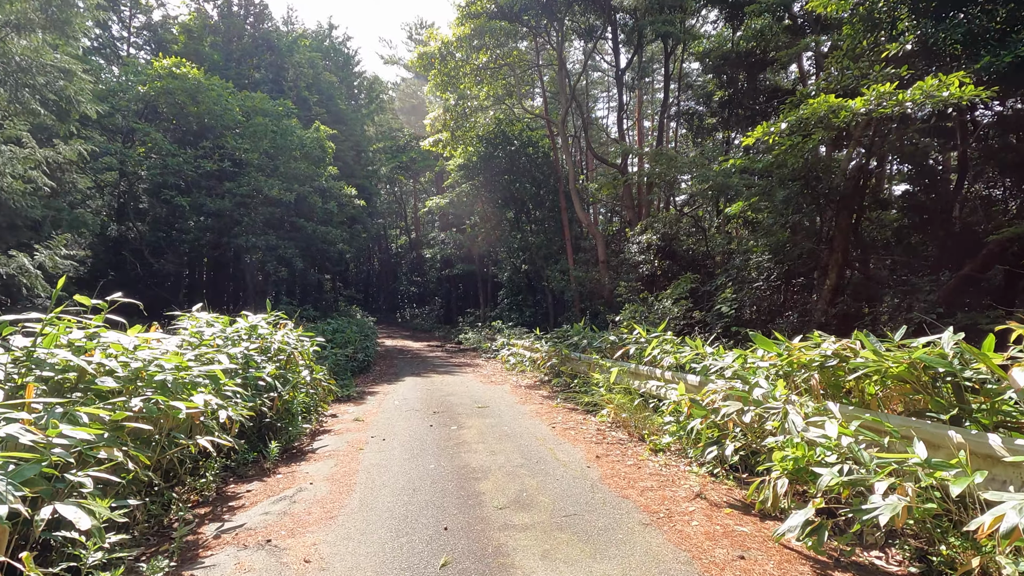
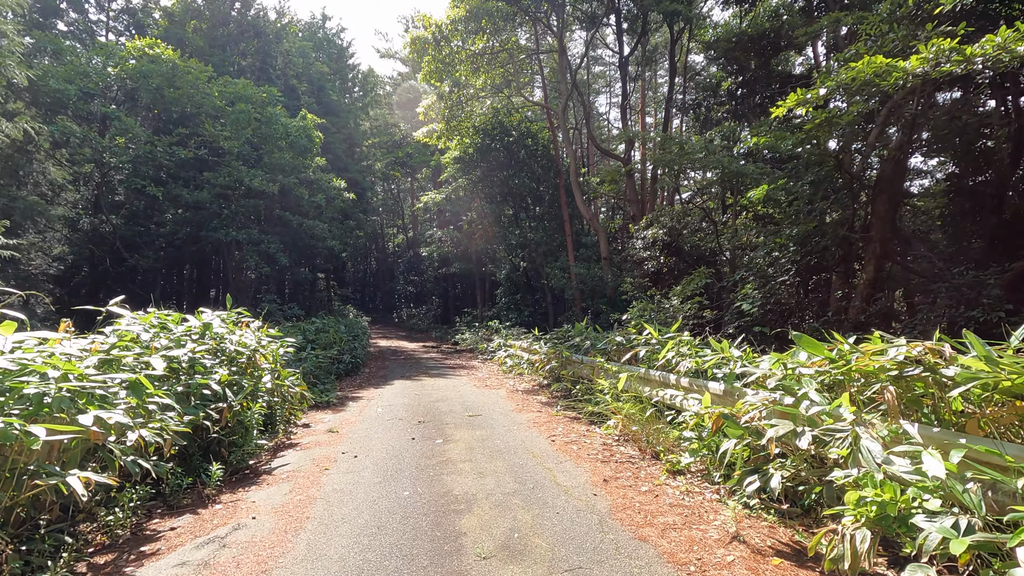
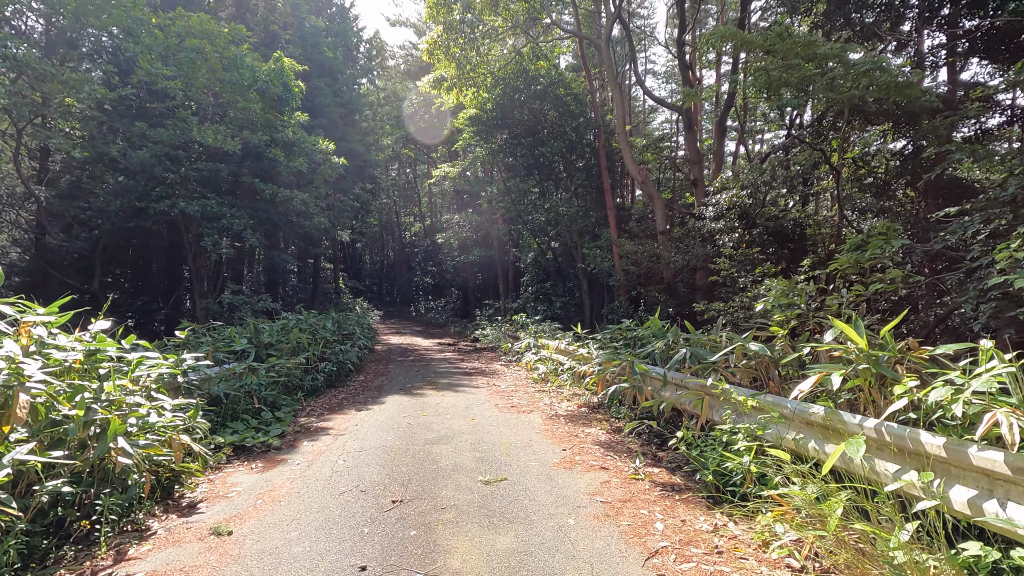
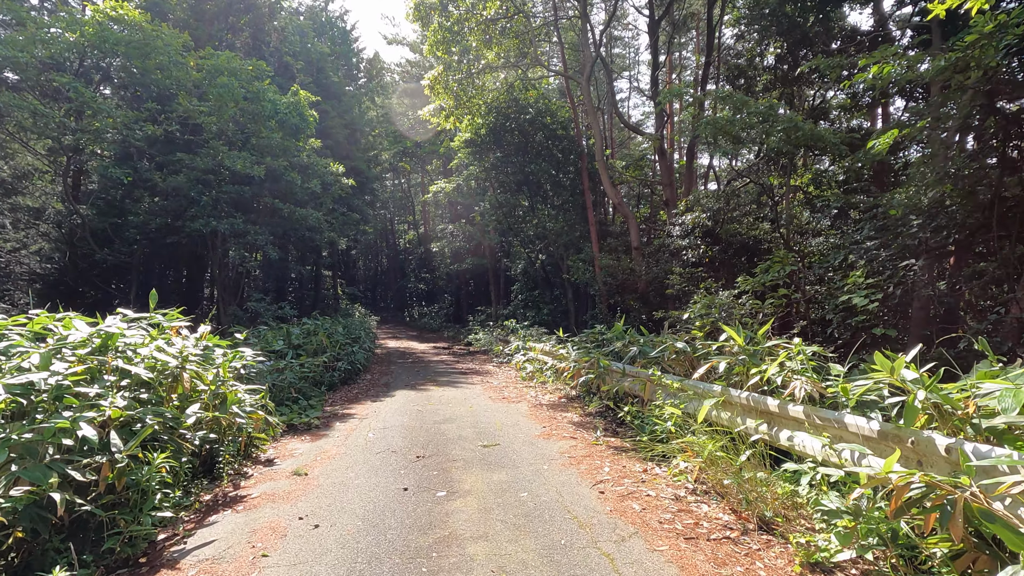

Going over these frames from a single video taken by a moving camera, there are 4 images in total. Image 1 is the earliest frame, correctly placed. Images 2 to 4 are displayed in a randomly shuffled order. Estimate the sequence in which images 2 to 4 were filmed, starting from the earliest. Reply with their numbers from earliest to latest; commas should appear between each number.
2, 4, 3
